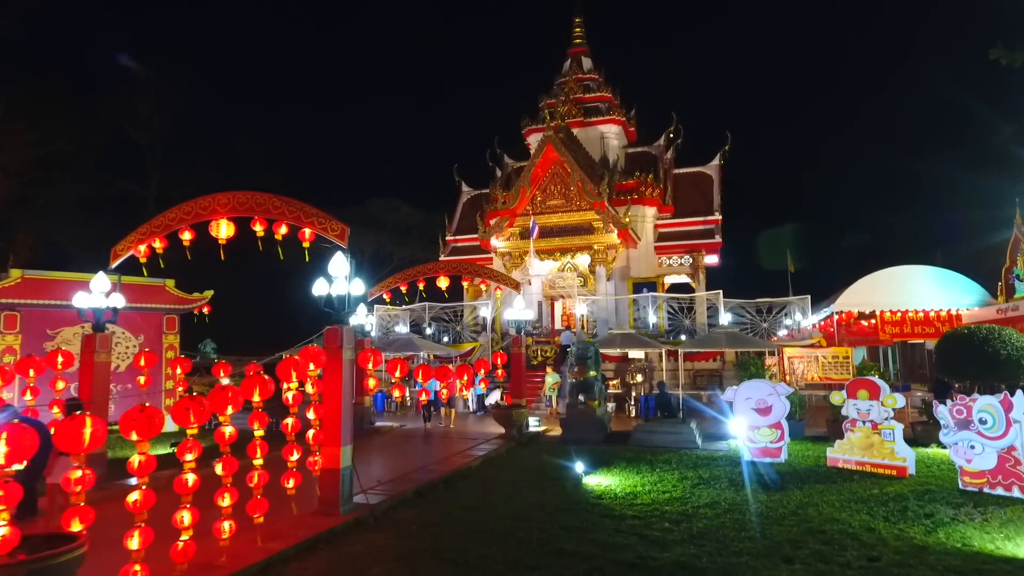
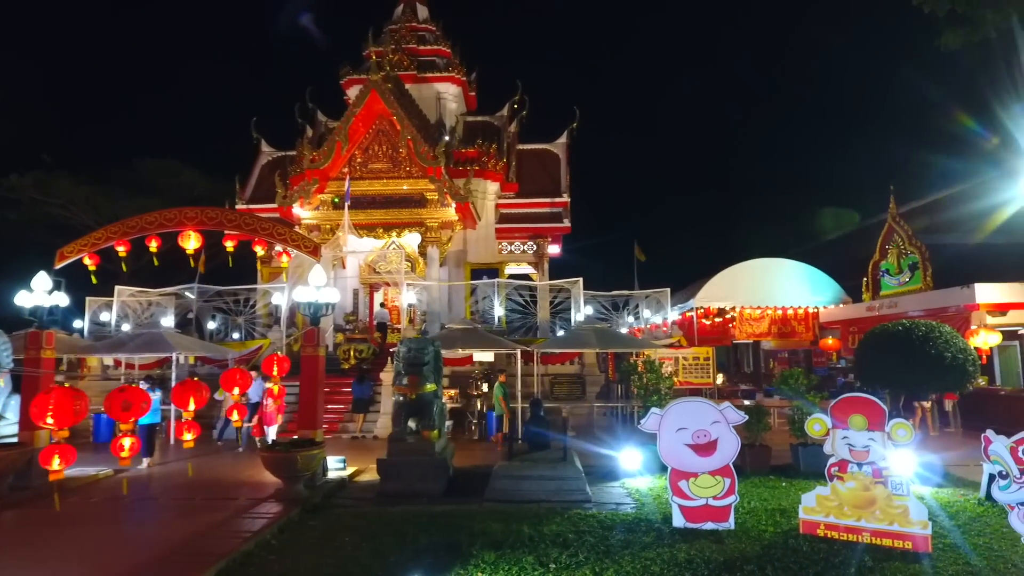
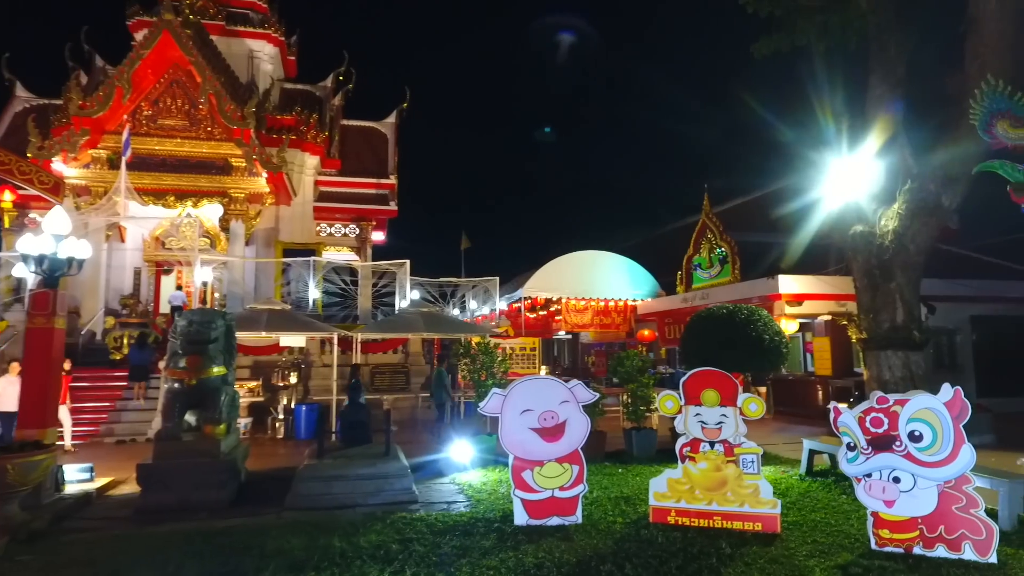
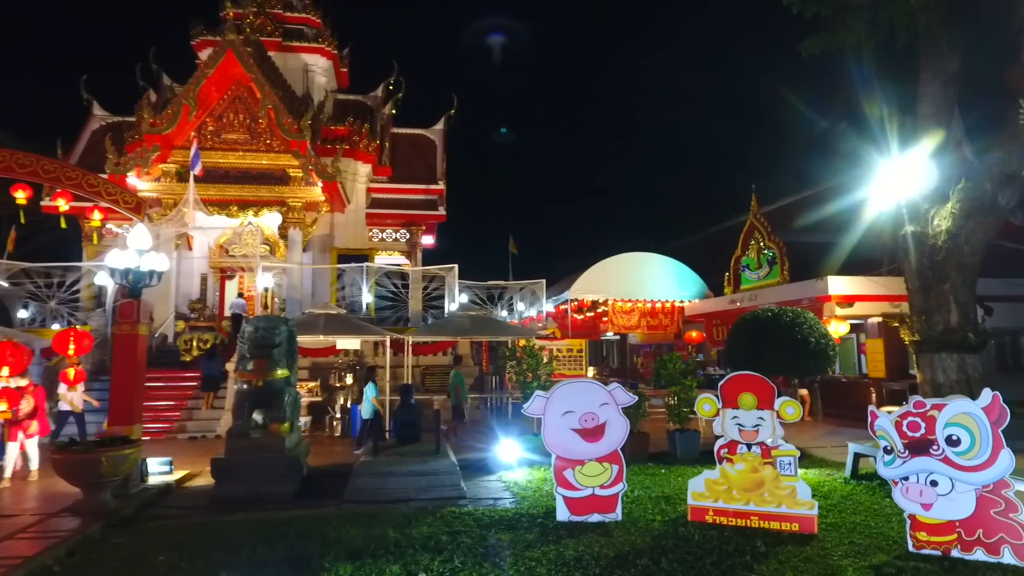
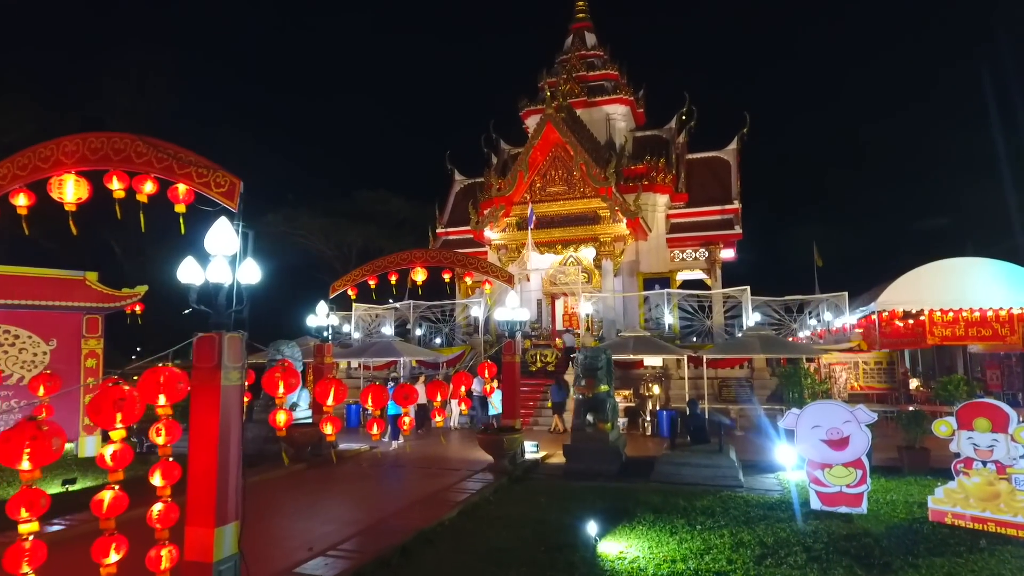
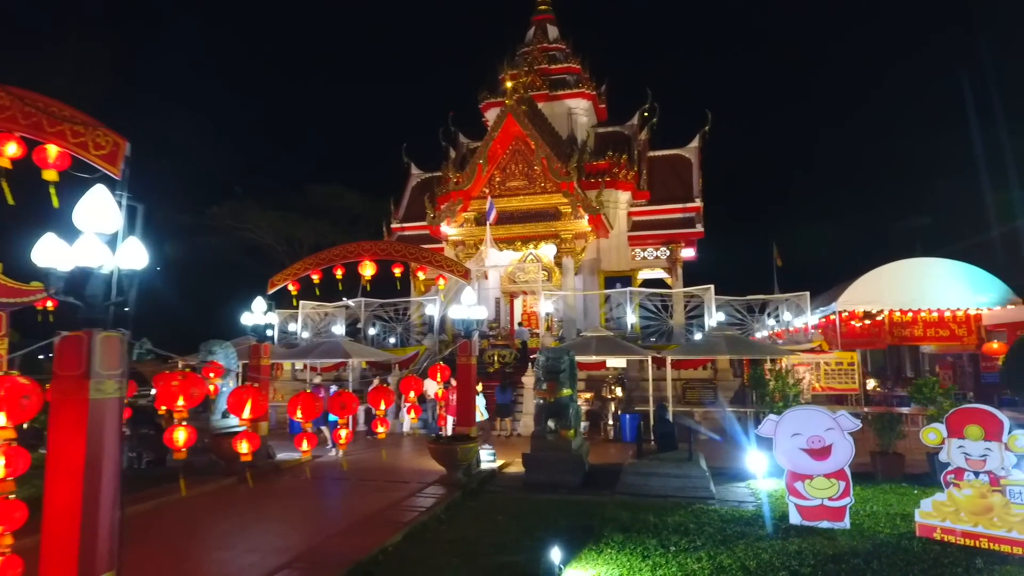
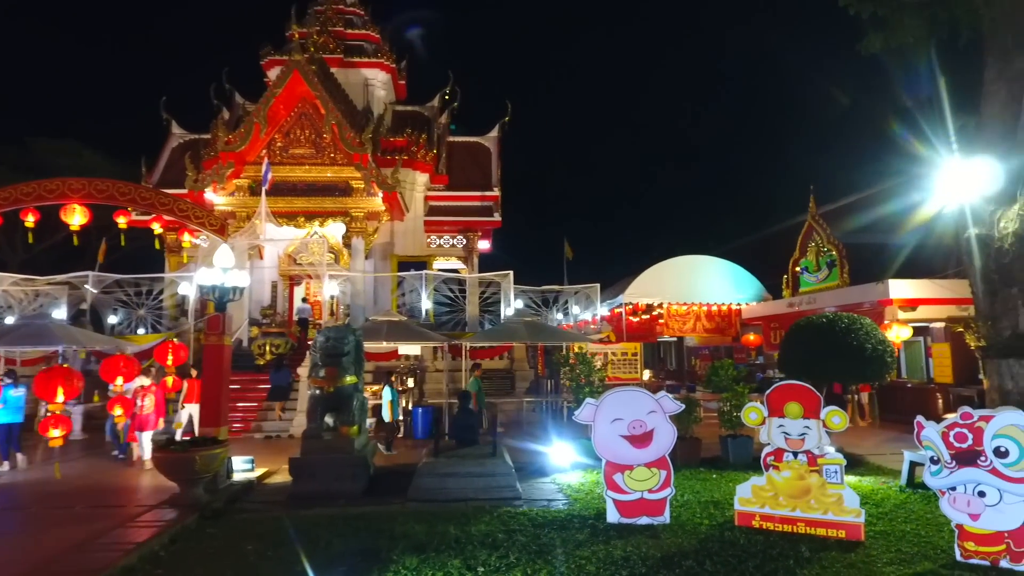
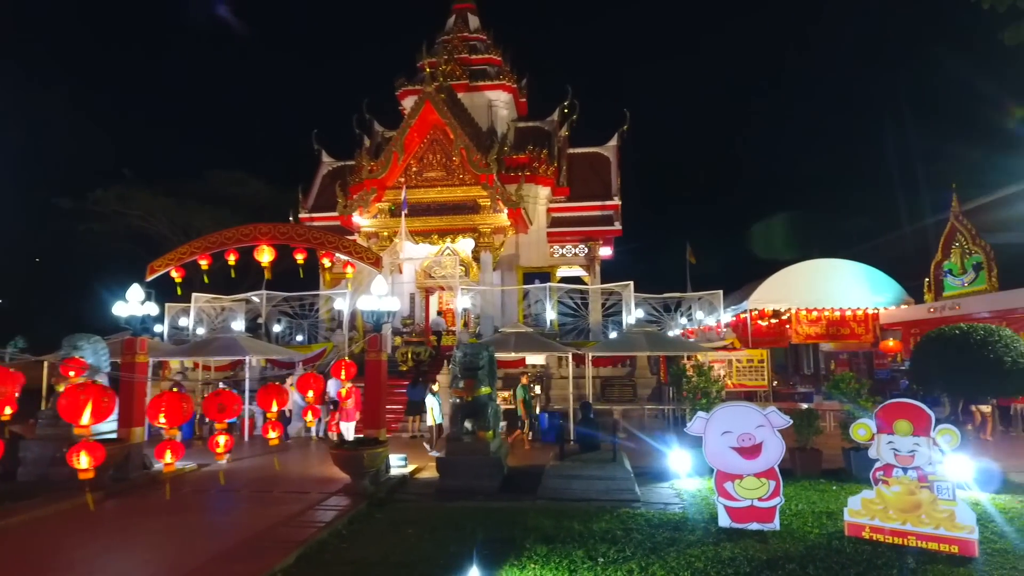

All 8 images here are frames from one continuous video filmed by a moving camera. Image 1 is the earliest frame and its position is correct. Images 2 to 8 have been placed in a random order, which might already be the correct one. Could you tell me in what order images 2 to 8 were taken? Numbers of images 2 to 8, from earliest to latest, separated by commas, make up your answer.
5, 6, 8, 2, 7, 4, 3
